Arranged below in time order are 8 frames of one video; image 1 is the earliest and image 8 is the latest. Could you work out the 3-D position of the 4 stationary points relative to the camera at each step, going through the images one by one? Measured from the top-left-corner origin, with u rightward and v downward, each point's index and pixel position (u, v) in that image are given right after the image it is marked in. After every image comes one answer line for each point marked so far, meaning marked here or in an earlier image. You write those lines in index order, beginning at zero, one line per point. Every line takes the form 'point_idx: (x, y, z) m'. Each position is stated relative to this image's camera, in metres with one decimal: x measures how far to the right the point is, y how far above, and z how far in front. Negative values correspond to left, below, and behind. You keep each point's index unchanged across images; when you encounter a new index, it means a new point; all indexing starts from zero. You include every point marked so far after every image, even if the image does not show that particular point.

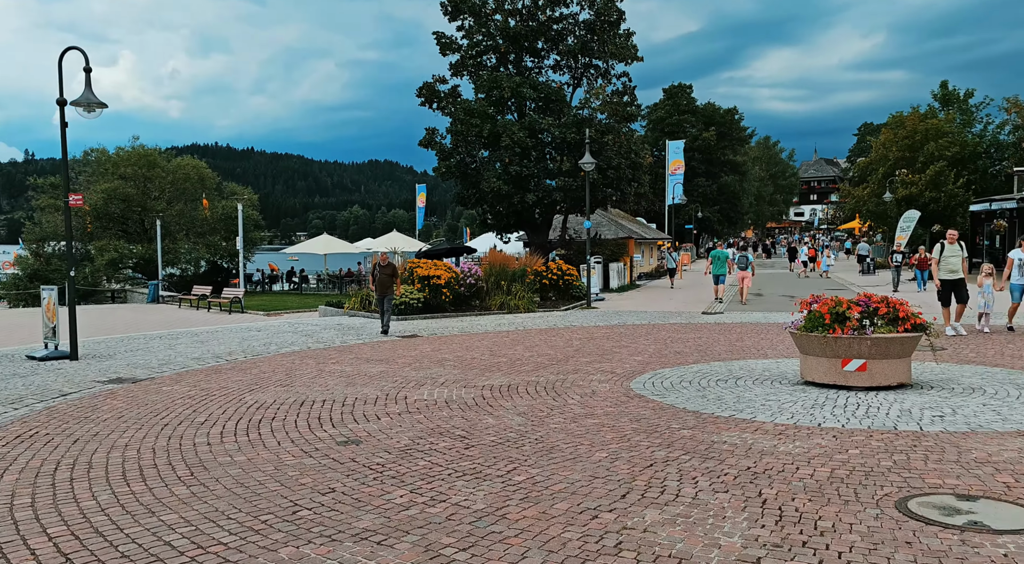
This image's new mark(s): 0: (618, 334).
0: (+1.9, -1.0, +15.5) m
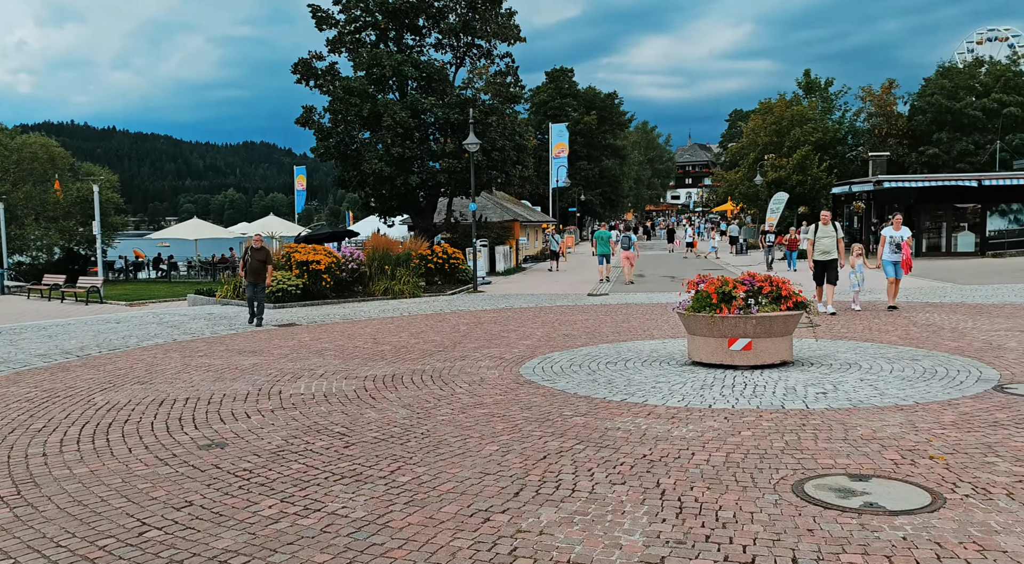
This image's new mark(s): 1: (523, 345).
0: (-0.2, -0.6, +15.3) m
1: (+0.1, -0.9, +11.3) m
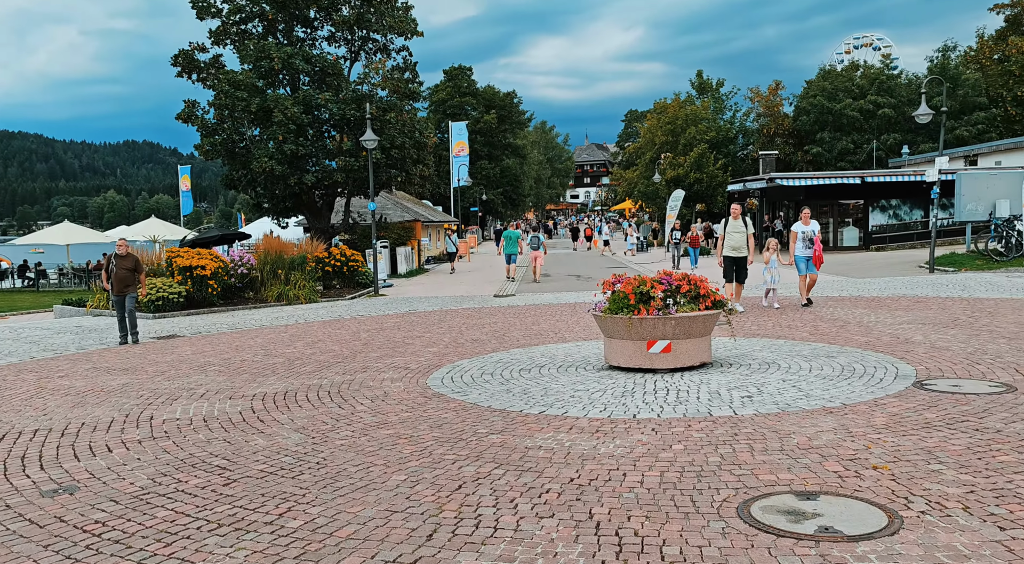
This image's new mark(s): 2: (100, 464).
0: (-1.8, -0.7, +14.5) m
1: (-1.0, -0.9, +10.6) m
2: (-2.5, -1.1, +5.1) m
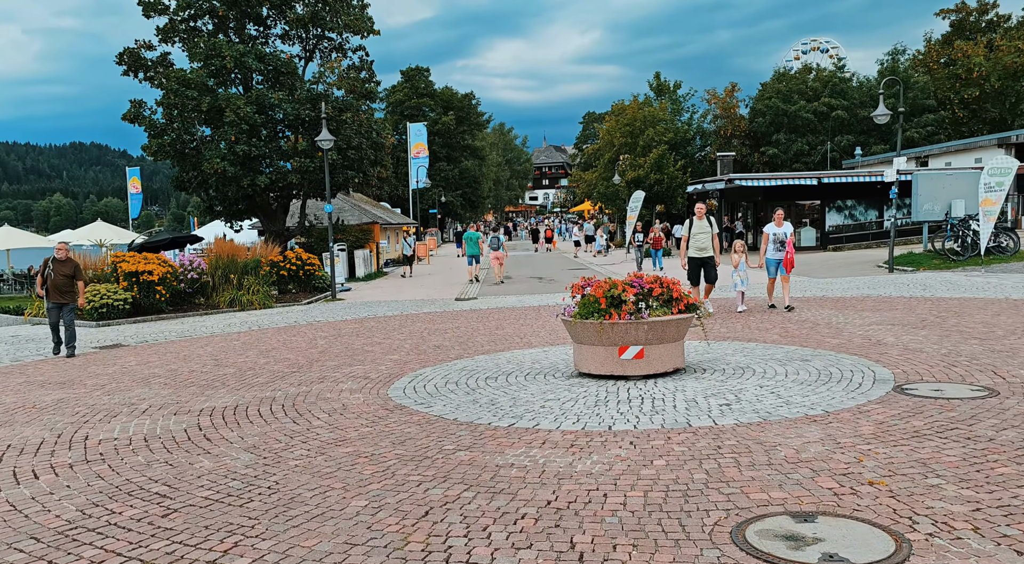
0: (-2.4, -0.8, +14.0) m
1: (-1.5, -1.0, +10.1) m
2: (-2.6, -1.1, +4.6) m
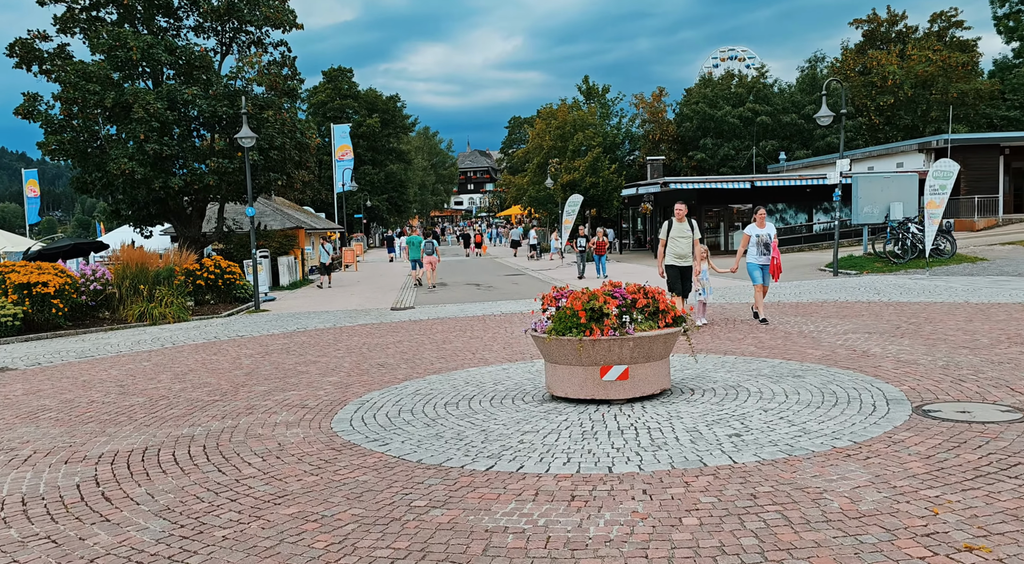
0: (-3.2, -0.9, +12.6) m
1: (-1.9, -1.1, +8.9) m
2: (-2.6, -1.2, +3.3) m
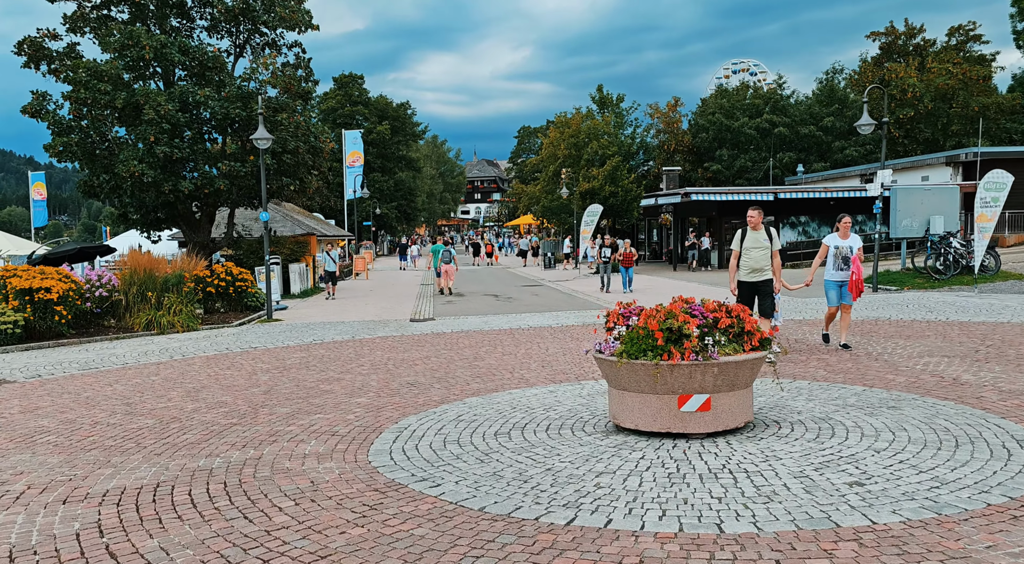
0: (-2.7, -1.1, +11.7) m
1: (-1.5, -1.2, +8.0) m
2: (-2.1, -1.3, +2.4) m
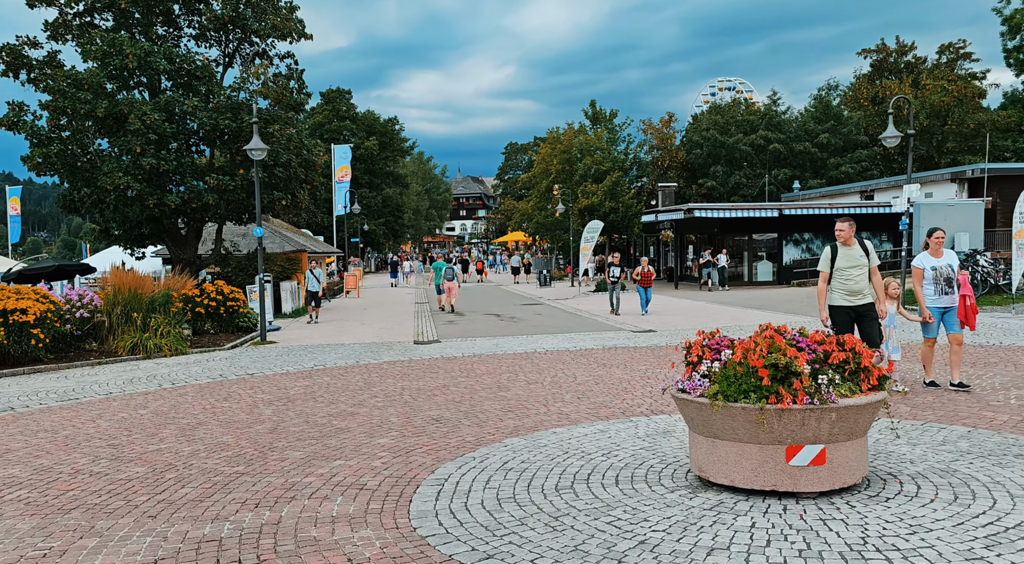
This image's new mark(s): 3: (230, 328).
0: (-2.4, -1.3, +10.6) m
1: (-1.0, -1.4, +6.8) m
2: (-1.6, -1.3, +1.3) m
3: (-6.0, -1.0, +18.2) m
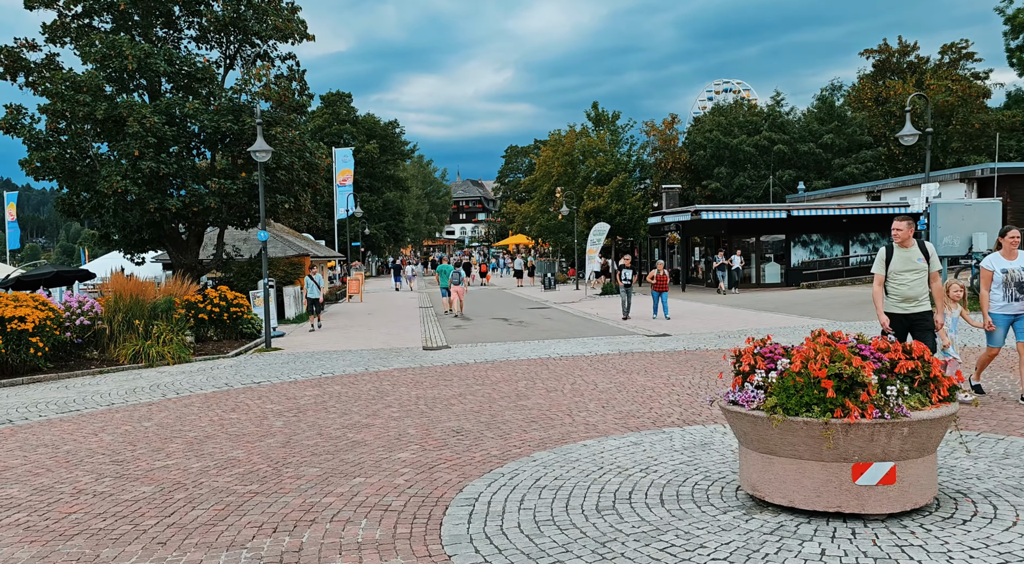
0: (-2.1, -1.4, +10.2) m
1: (-0.8, -1.4, +6.4) m
2: (-1.4, -1.4, +0.8) m
3: (-5.8, -1.1, +17.8) m
